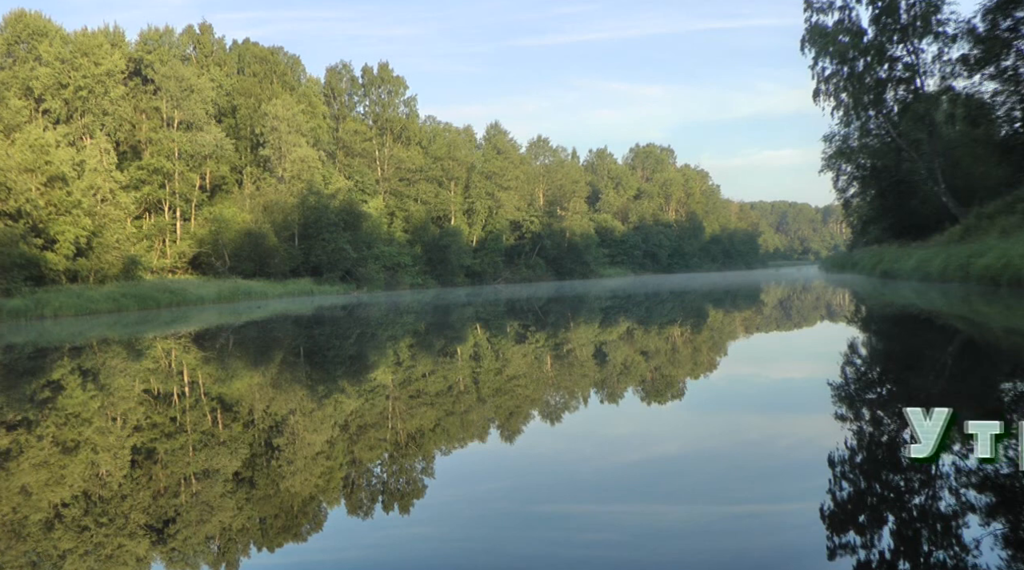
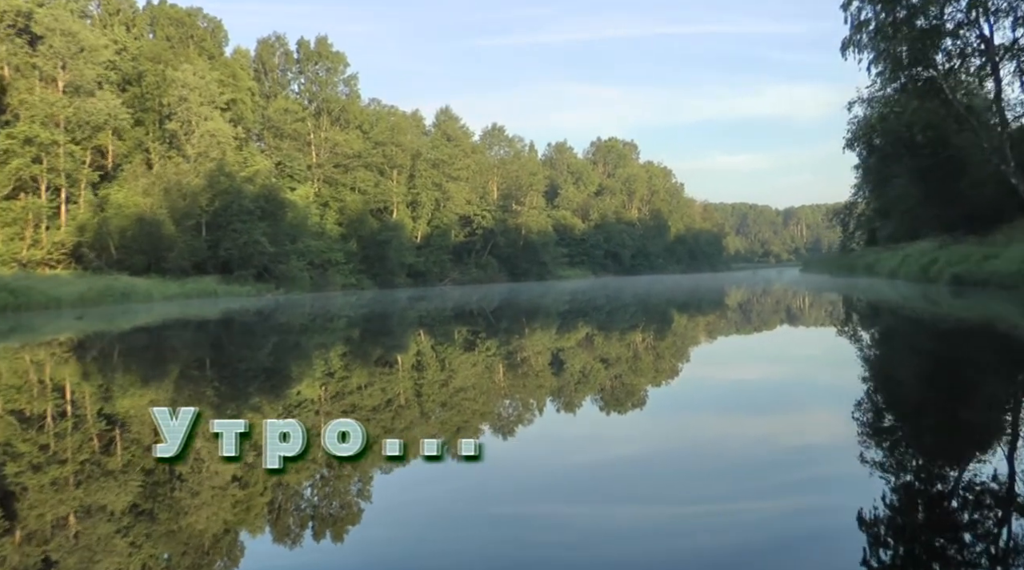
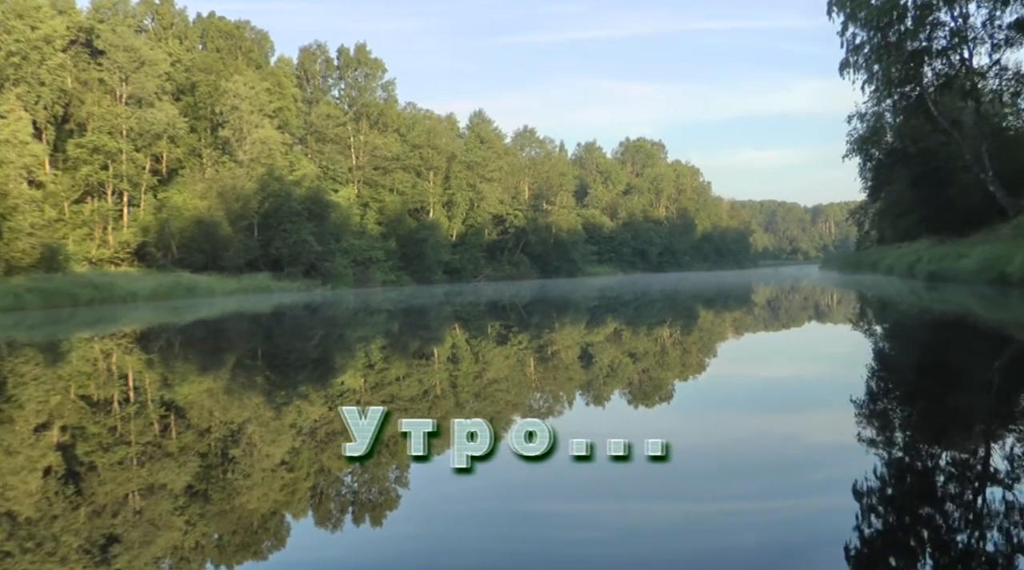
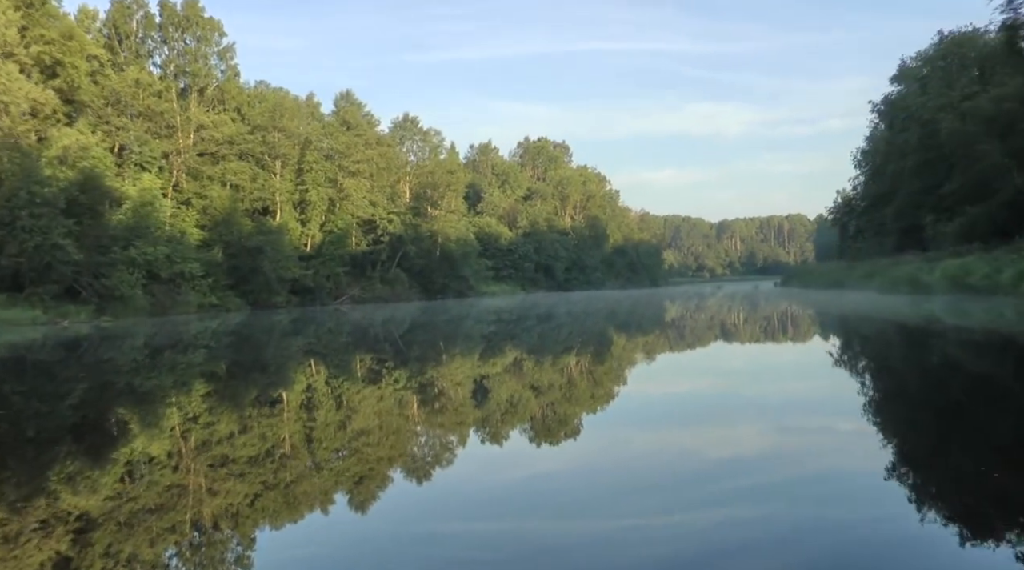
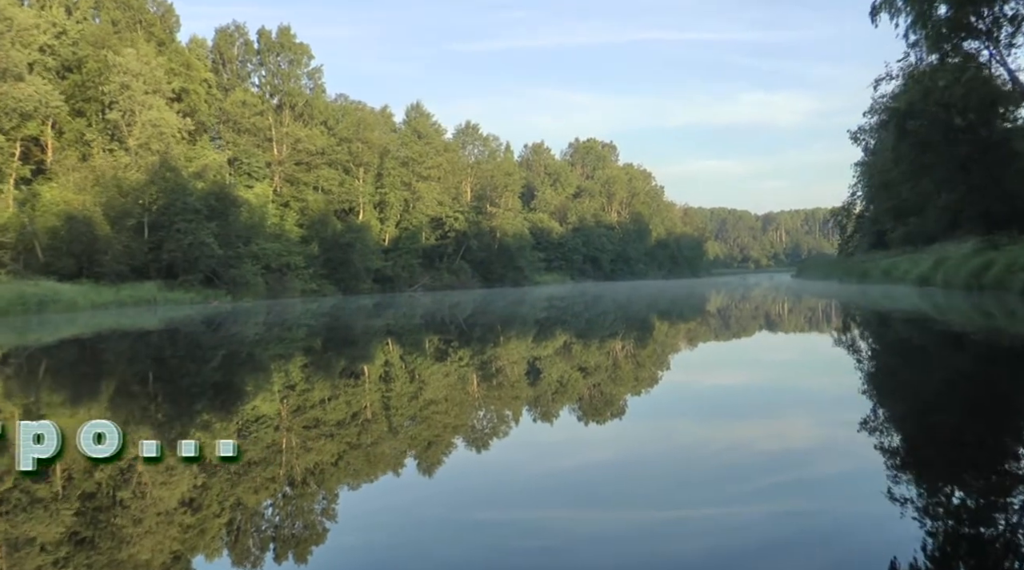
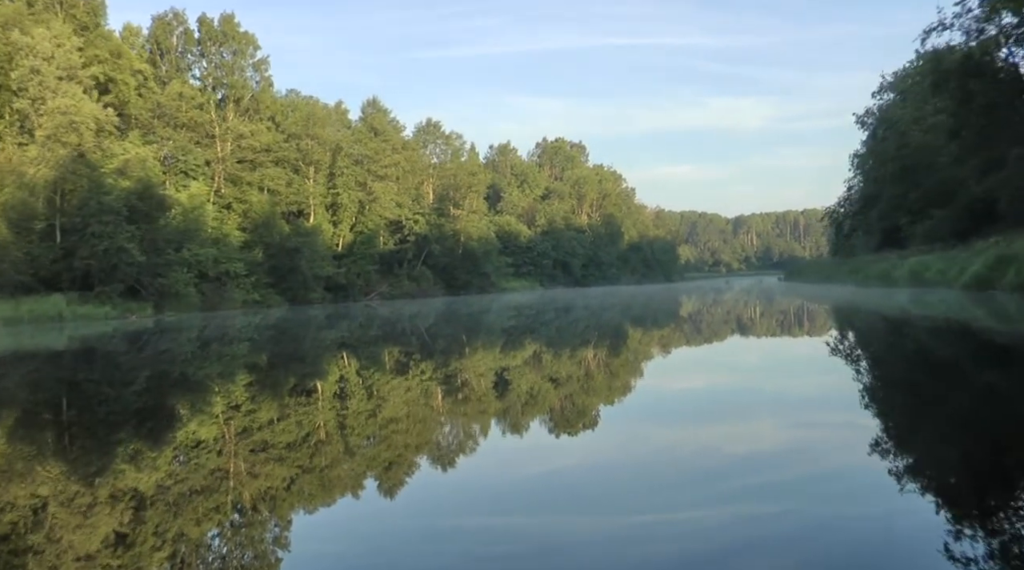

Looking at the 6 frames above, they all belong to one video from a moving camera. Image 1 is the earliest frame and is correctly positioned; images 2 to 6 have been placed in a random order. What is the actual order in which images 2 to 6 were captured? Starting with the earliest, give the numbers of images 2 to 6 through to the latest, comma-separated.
3, 2, 5, 6, 4
